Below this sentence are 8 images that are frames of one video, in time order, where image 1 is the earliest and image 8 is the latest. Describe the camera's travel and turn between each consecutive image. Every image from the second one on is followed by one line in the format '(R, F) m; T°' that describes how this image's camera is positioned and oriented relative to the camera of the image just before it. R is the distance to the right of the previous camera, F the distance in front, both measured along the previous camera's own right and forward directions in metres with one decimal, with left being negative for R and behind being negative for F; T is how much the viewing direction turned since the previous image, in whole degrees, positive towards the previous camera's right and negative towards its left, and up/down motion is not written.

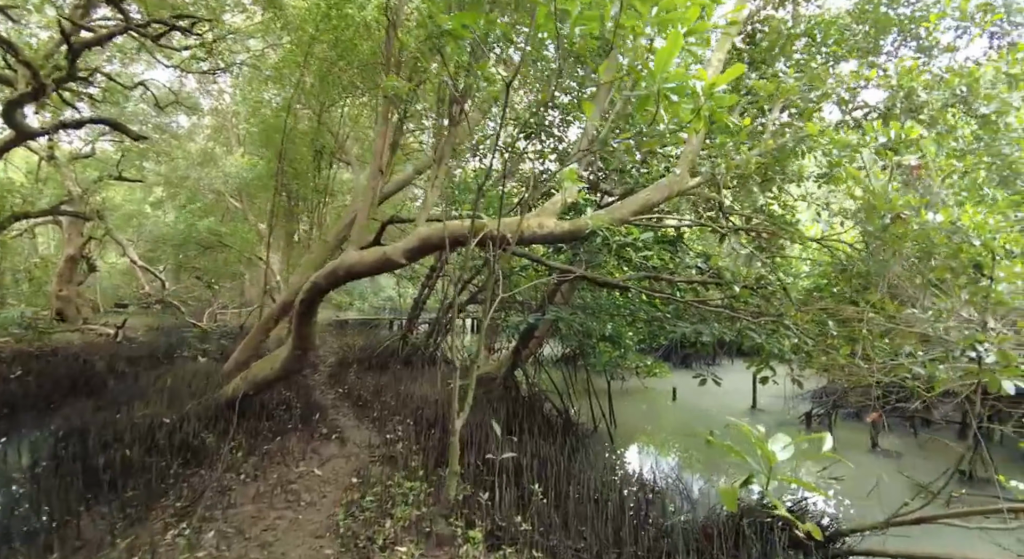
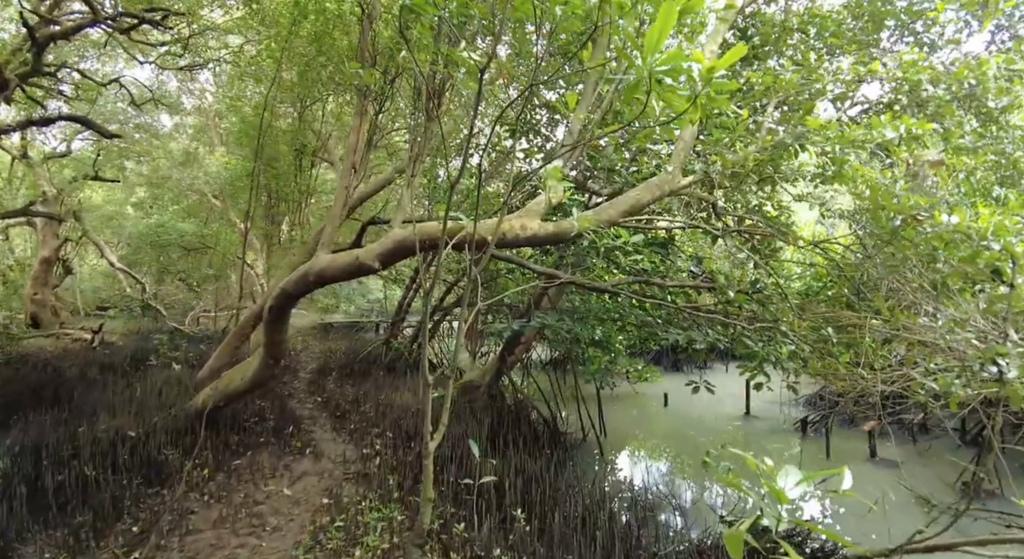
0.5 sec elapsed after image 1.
(+0.1, +0.2) m; +1°
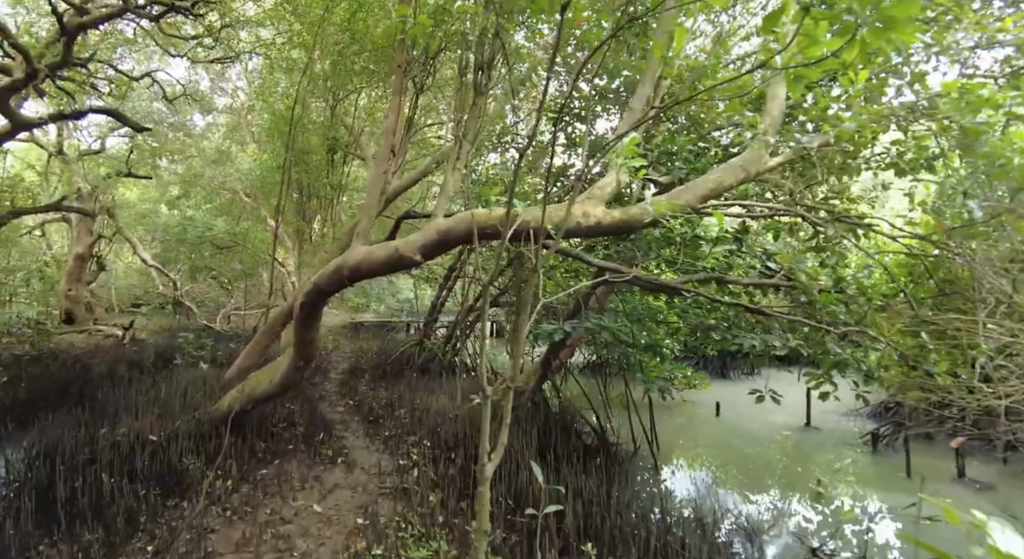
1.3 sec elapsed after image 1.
(-0.2, +0.4) m; -3°
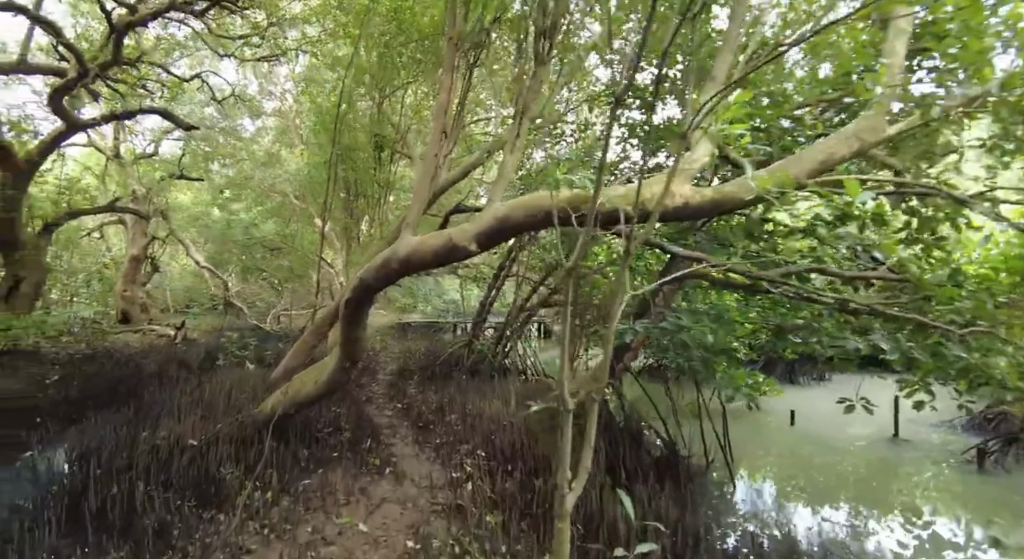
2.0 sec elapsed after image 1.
(-0.1, +0.4) m; -4°
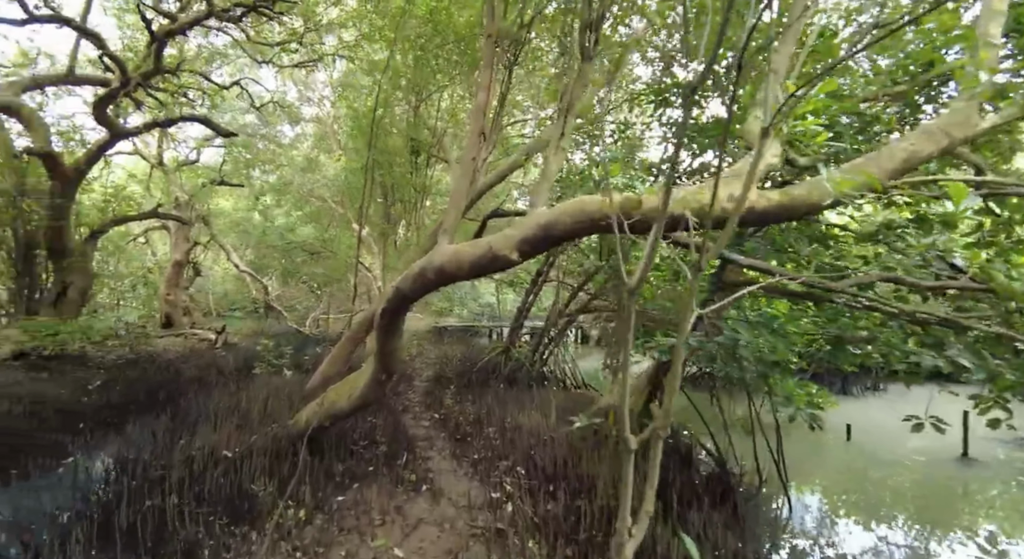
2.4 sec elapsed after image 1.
(-0.1, +0.2) m; -3°
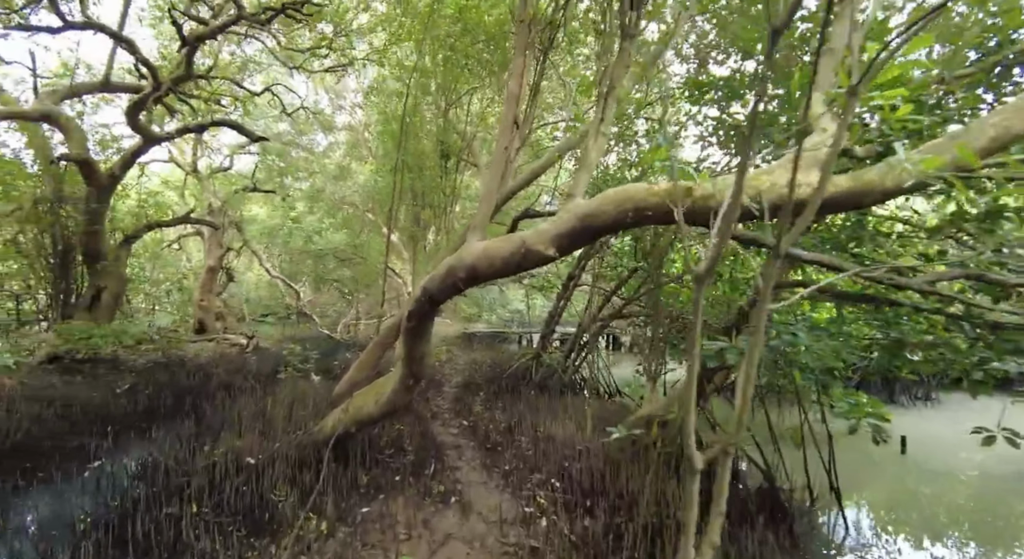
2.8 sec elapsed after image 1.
(0.0, +0.2) m; -3°
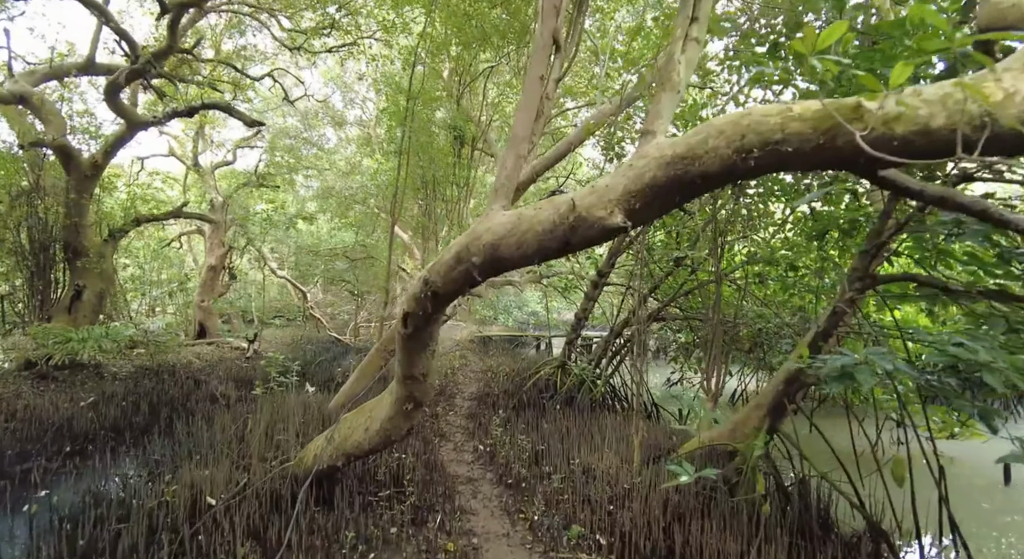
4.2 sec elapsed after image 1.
(-0.1, +0.7) m; -2°
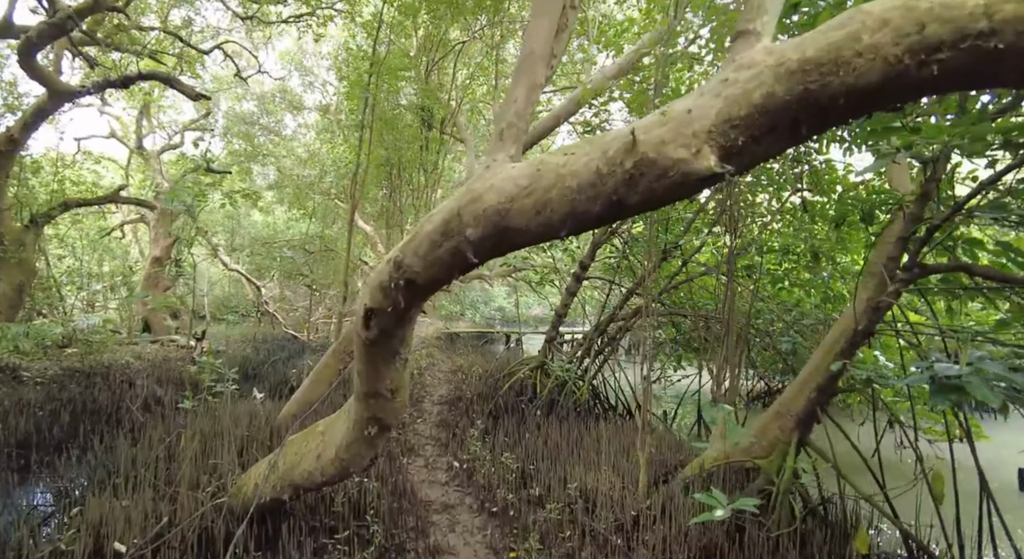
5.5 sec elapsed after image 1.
(-0.1, +0.4) m; +4°
